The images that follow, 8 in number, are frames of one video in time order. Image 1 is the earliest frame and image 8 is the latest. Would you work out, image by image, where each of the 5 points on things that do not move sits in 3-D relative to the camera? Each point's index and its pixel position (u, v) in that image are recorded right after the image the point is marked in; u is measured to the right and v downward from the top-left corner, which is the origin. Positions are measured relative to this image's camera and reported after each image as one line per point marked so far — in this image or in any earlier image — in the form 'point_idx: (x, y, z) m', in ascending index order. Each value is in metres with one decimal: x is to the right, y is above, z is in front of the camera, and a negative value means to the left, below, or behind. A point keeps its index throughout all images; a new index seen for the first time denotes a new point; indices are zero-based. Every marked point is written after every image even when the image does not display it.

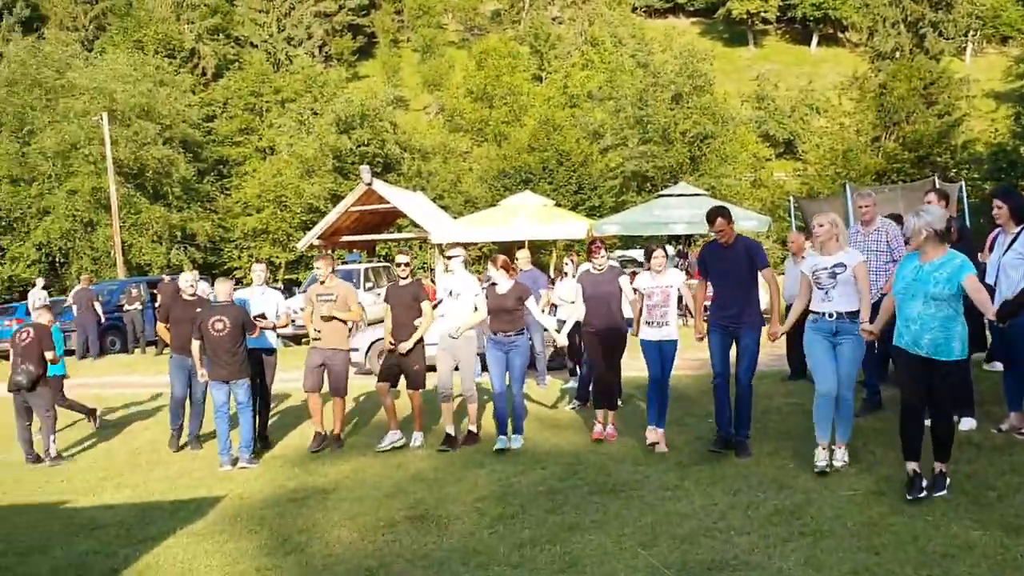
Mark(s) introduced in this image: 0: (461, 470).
0: (-0.4, -1.4, +7.1) m
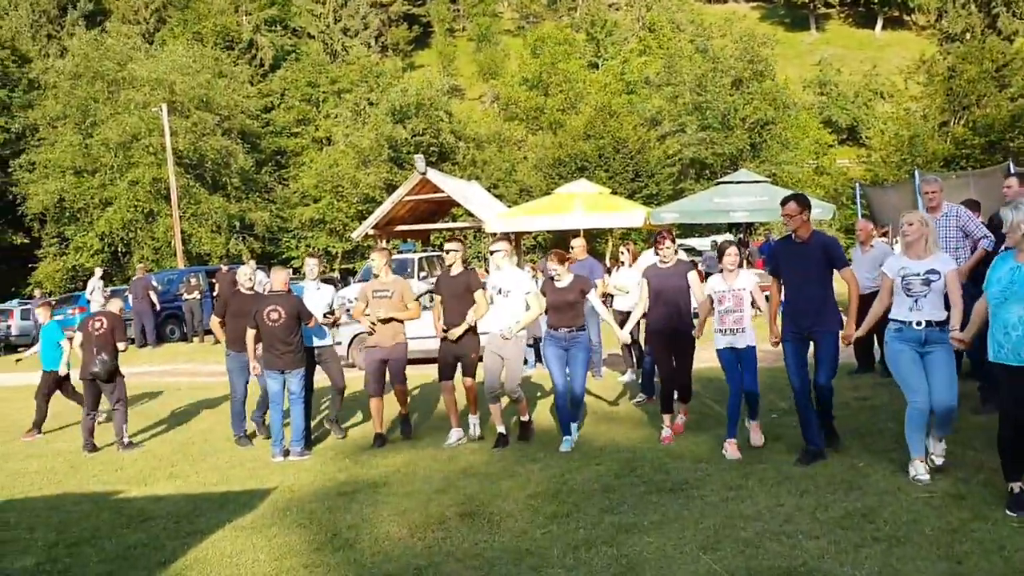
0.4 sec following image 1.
0: (0.0, -1.3, +6.9) m
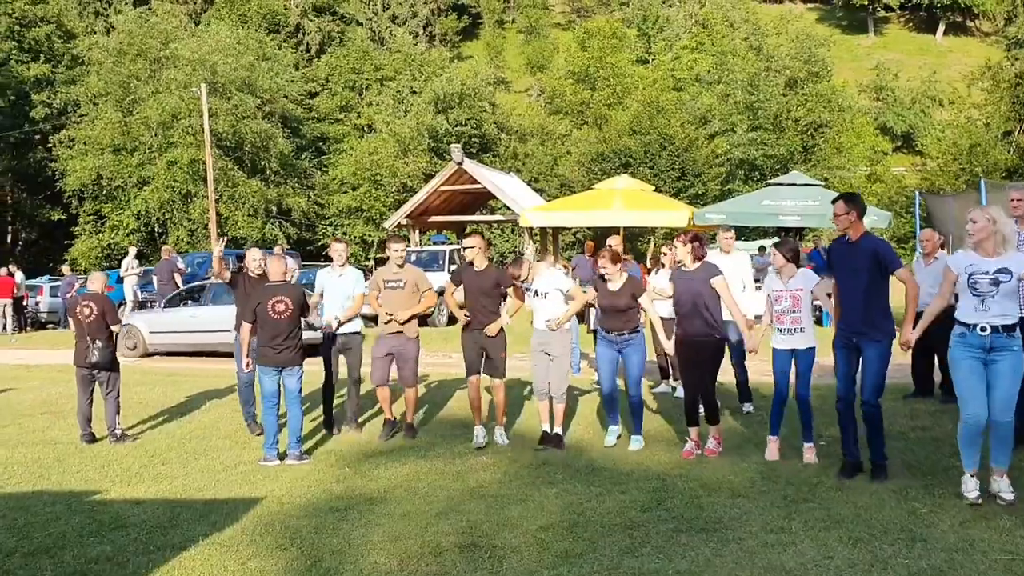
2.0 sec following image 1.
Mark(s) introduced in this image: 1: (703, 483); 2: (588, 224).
0: (+0.1, -1.3, +6.2) m
1: (+1.2, -1.2, +6.1) m
2: (+1.3, +1.1, +16.5) m
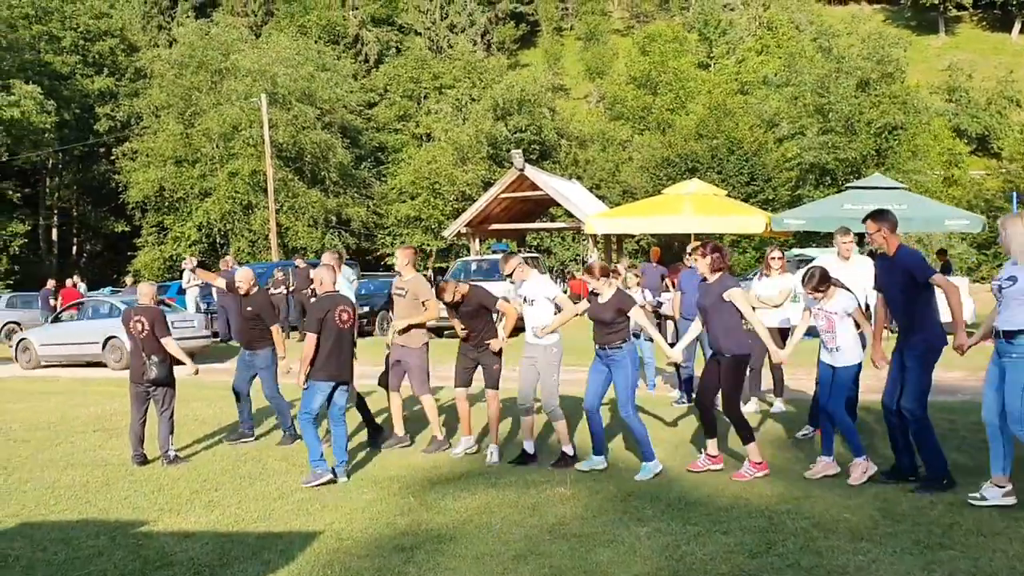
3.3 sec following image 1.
0: (+0.6, -1.4, +5.5) m
1: (+1.7, -1.3, +5.3) m
2: (+2.4, +0.9, +15.7) m
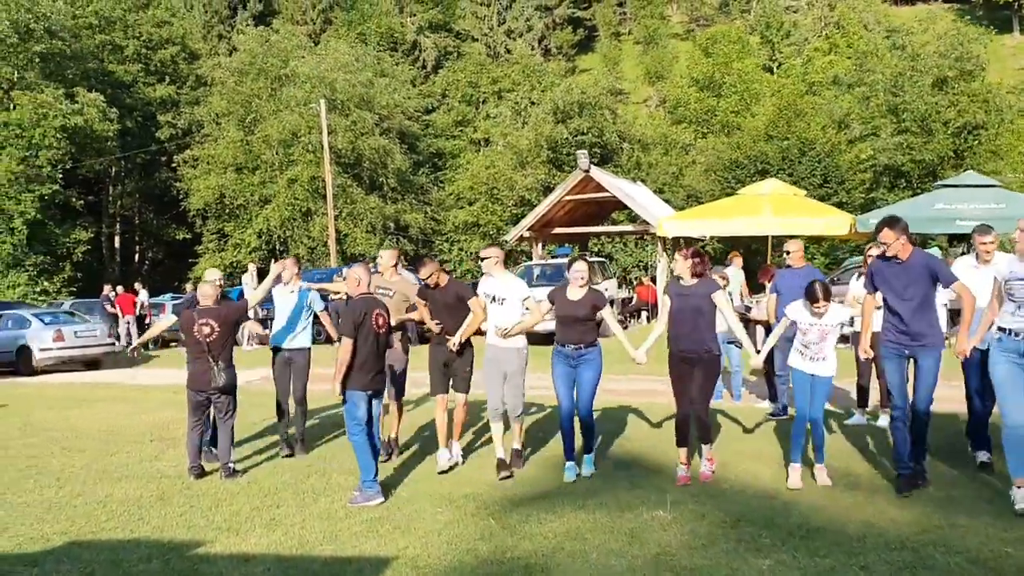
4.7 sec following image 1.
0: (+1.1, -1.3, +4.8) m
1: (+2.2, -1.3, +4.5) m
2: (+3.5, +0.9, +14.9) m
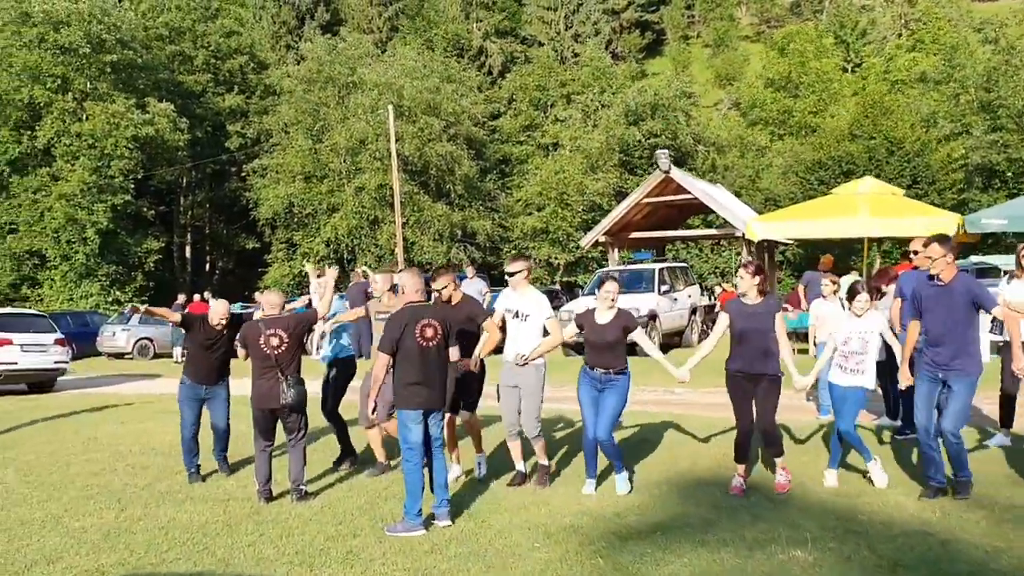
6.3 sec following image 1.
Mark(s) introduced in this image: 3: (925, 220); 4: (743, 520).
0: (+1.6, -1.3, +3.9) m
1: (+2.7, -1.3, +3.6) m
2: (+4.6, +0.8, +13.9) m
3: (+5.9, +1.0, +13.6) m
4: (+1.3, -1.3, +5.6) m
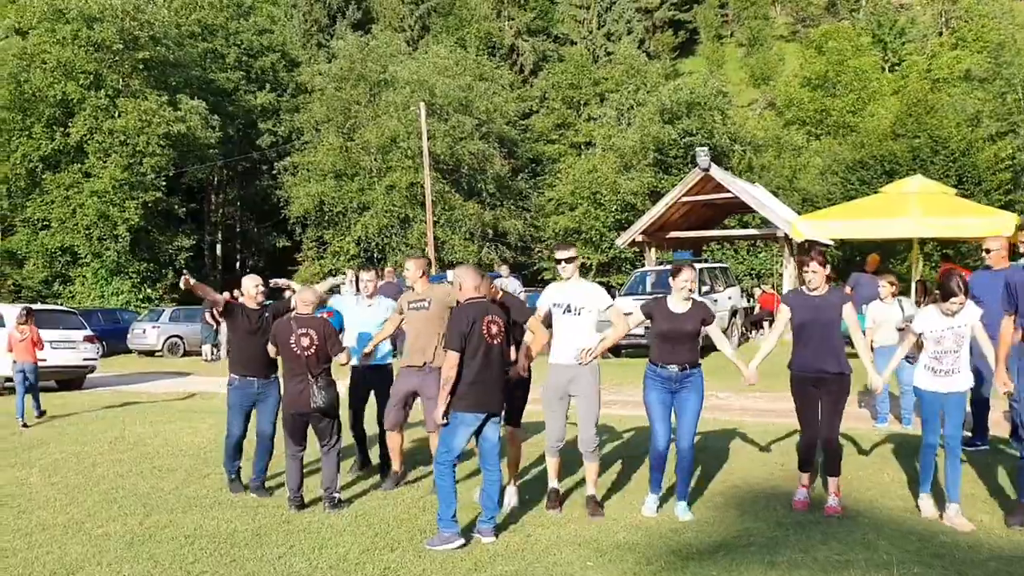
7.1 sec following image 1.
0: (+1.8, -1.3, +3.5) m
1: (+2.9, -1.3, +3.1) m
2: (+5.1, +0.8, +13.4) m
3: (+6.4, +0.9, +13.0) m
4: (+1.6, -1.3, +5.2) m
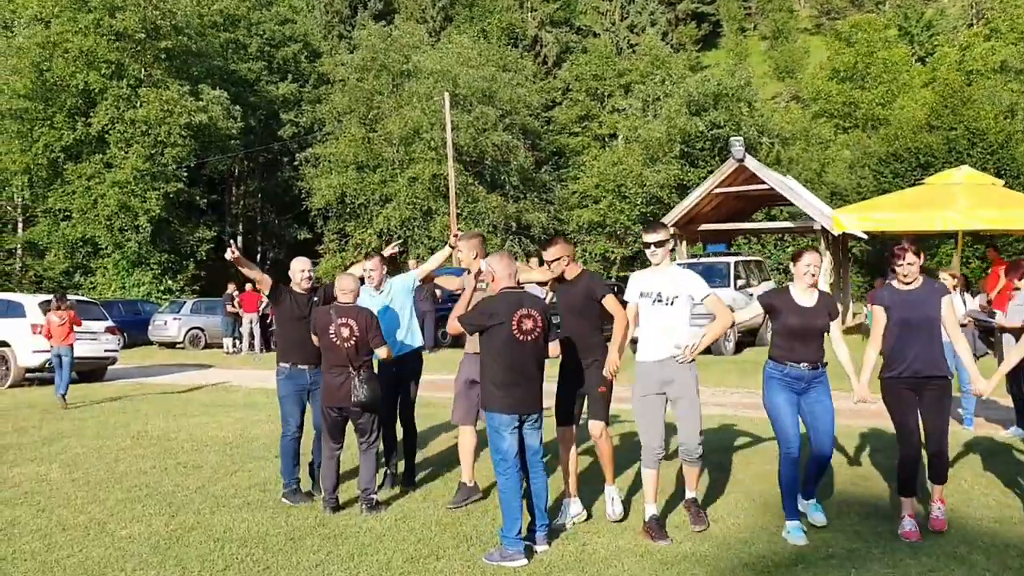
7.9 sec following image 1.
0: (+2.1, -1.3, +3.0) m
1: (+3.1, -1.2, +2.7) m
2: (+5.6, +0.8, +12.9) m
3: (+6.8, +1.0, +12.5) m
4: (+1.9, -1.3, +4.7) m
